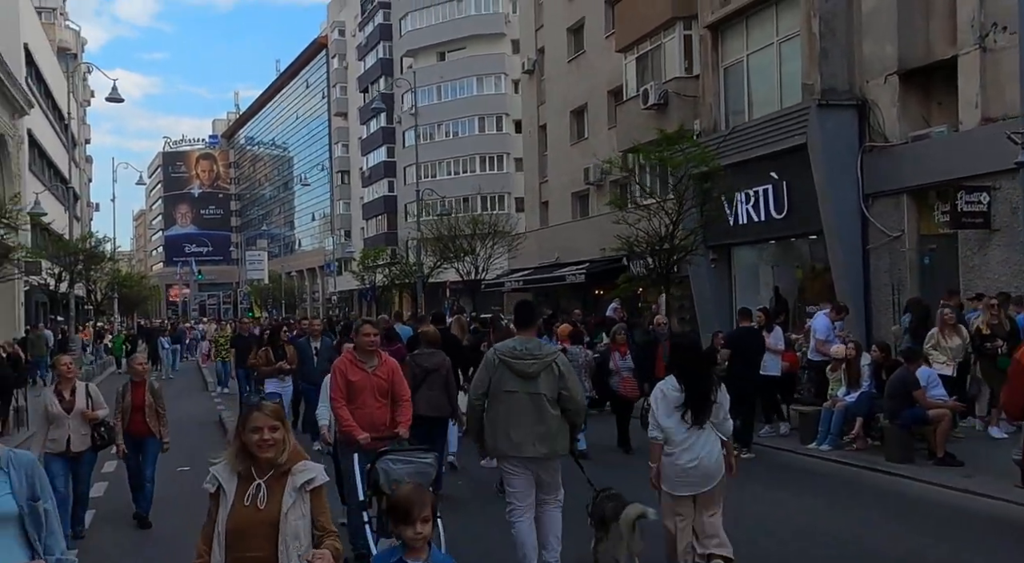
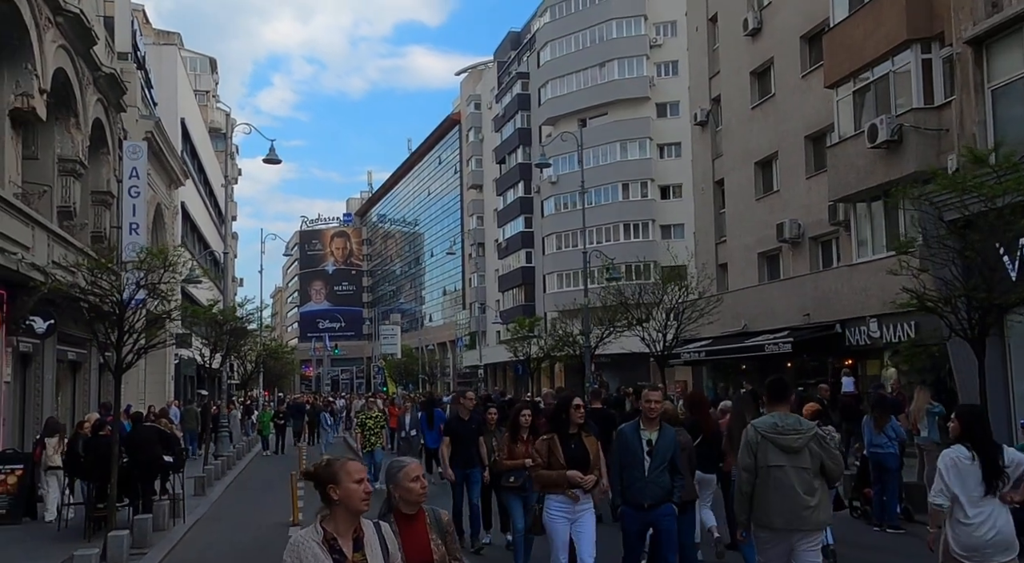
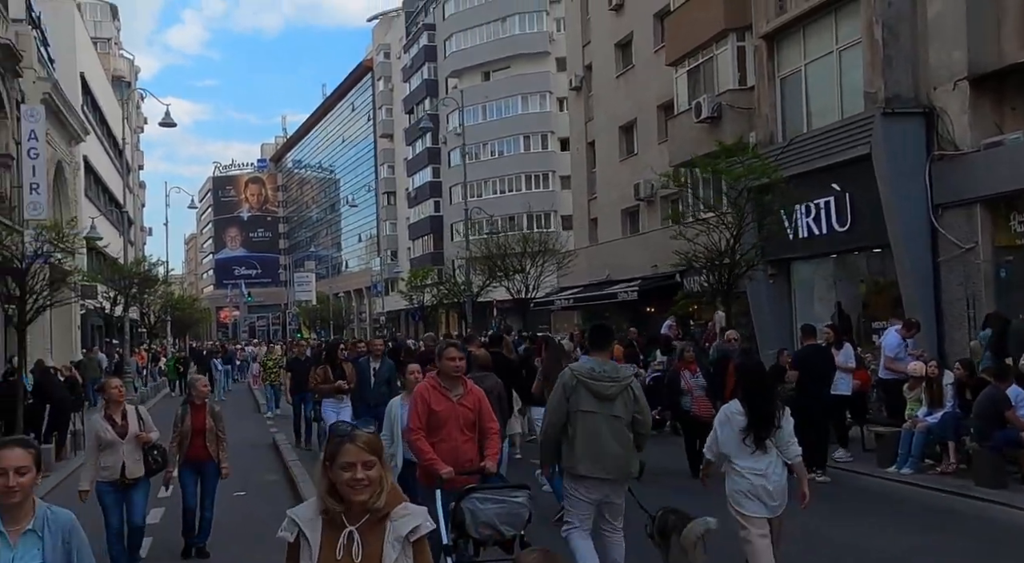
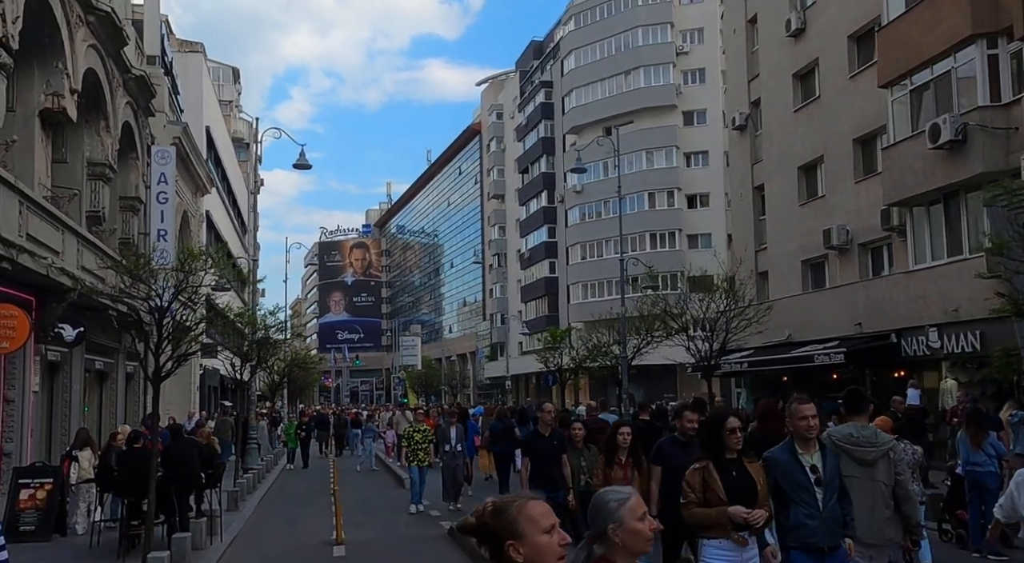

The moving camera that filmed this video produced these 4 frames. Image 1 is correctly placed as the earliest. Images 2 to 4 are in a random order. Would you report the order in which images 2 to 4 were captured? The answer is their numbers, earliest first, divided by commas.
3, 2, 4
